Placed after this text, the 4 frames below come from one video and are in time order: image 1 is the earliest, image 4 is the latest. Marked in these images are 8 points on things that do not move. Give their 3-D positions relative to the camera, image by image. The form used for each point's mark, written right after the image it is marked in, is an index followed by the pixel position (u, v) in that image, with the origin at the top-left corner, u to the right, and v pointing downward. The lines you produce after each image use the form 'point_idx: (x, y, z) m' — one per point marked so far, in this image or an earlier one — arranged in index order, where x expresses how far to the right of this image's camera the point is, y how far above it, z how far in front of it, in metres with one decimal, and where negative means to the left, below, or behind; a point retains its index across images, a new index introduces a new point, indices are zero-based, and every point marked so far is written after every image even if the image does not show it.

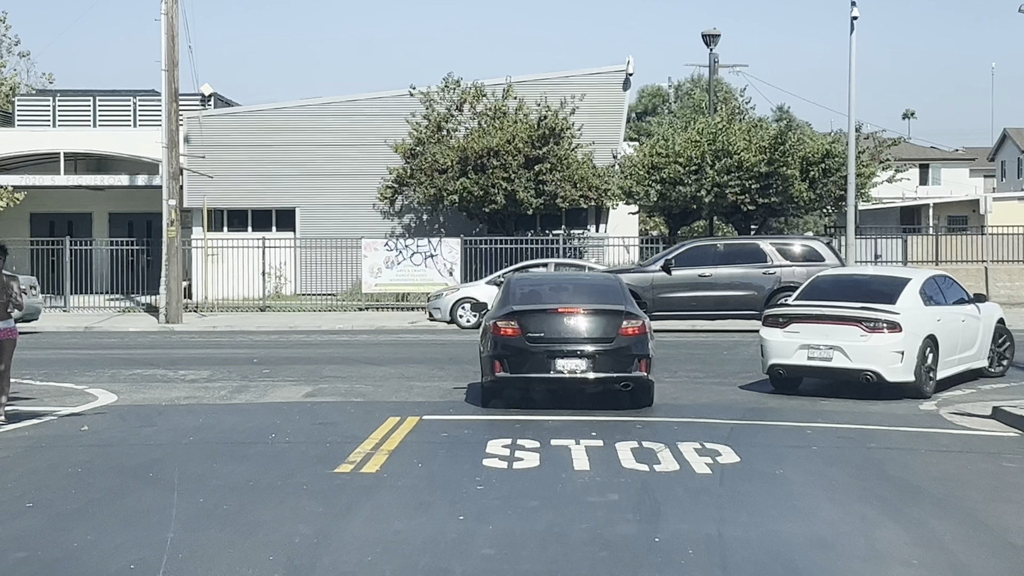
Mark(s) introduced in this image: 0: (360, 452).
0: (-0.8, -0.9, +9.5) m
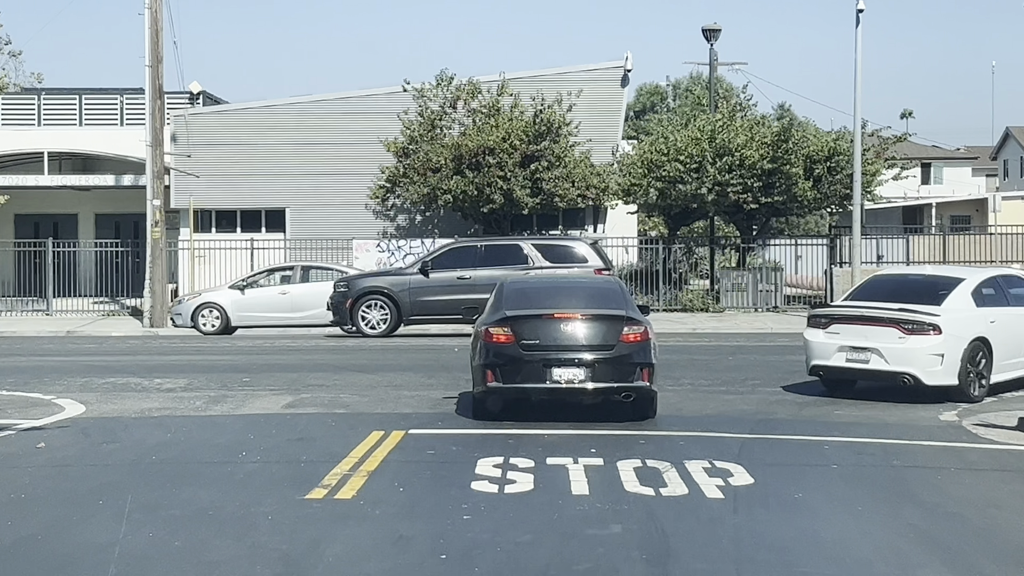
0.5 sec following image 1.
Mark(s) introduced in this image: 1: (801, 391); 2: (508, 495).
0: (-0.8, -0.9, +8.7) m
1: (+2.3, -0.8, +14.8) m
2: (0.0, -0.9, +8.1) m
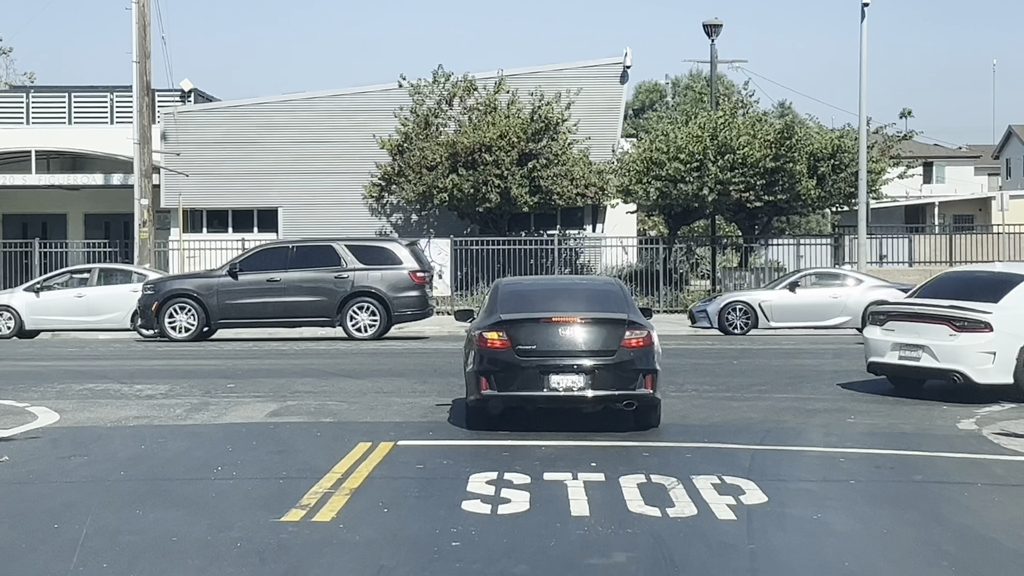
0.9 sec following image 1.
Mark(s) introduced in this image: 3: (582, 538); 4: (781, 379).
0: (-0.9, -0.9, +8.0) m
1: (+2.3, -0.8, +14.2) m
2: (0.0, -0.9, +7.5) m
3: (+0.3, -0.9, +6.8) m
4: (+2.3, -0.8, +15.5) m
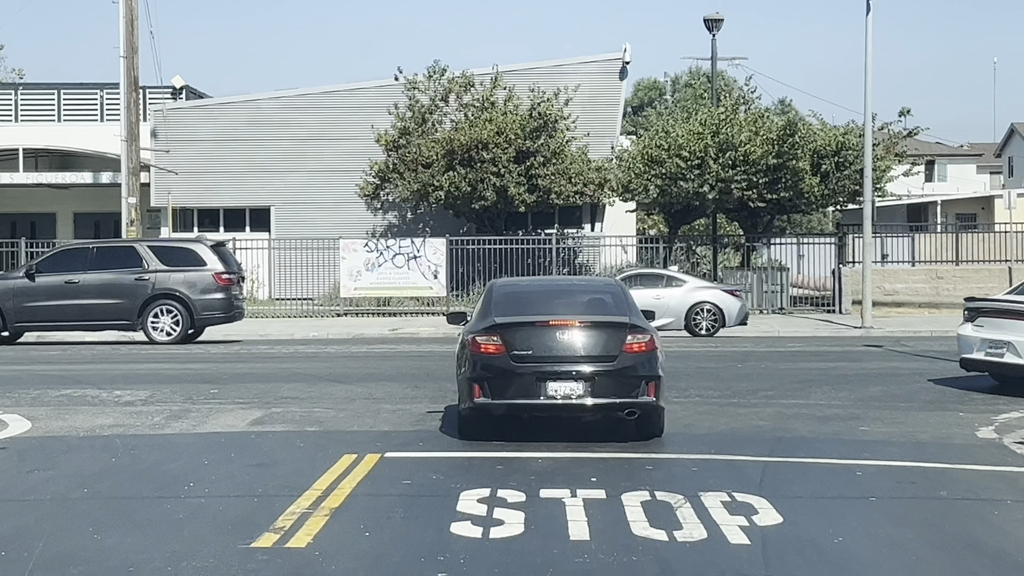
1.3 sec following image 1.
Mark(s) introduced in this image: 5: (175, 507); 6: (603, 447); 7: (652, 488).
0: (-0.9, -0.9, +7.4) m
1: (+2.3, -0.9, +13.5) m
2: (-0.1, -0.9, +6.8) m
3: (+0.2, -0.9, +6.2) m
4: (+2.2, -0.8, +14.9) m
5: (-1.4, -0.9, +7.7) m
6: (+0.5, -0.9, +10.4) m
7: (+0.6, -0.9, +8.3) m
